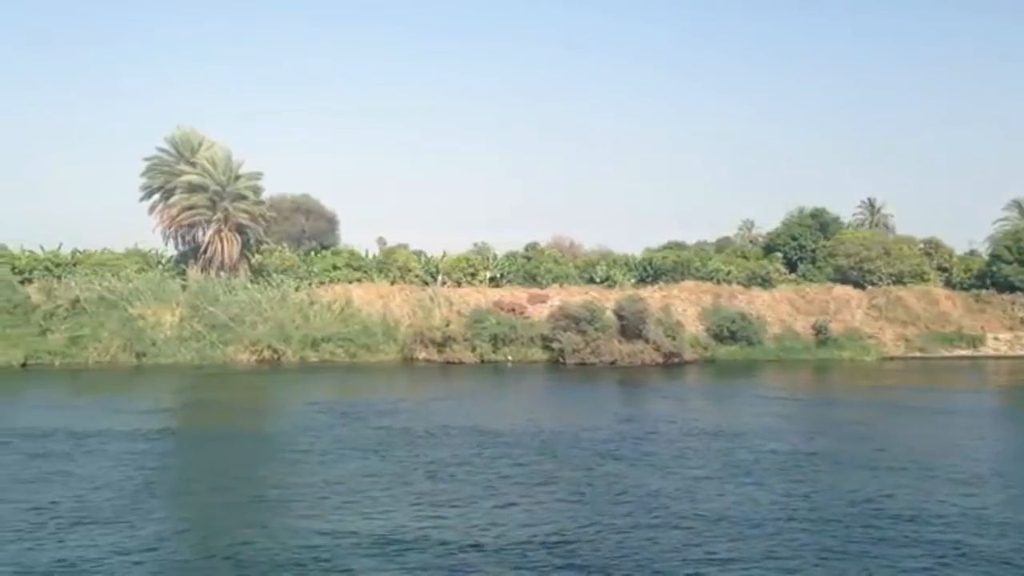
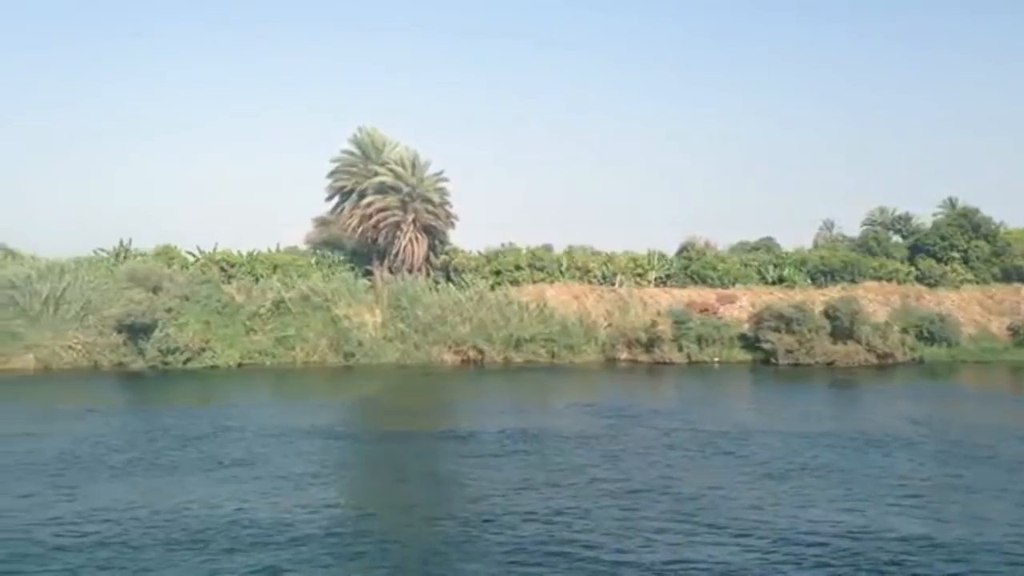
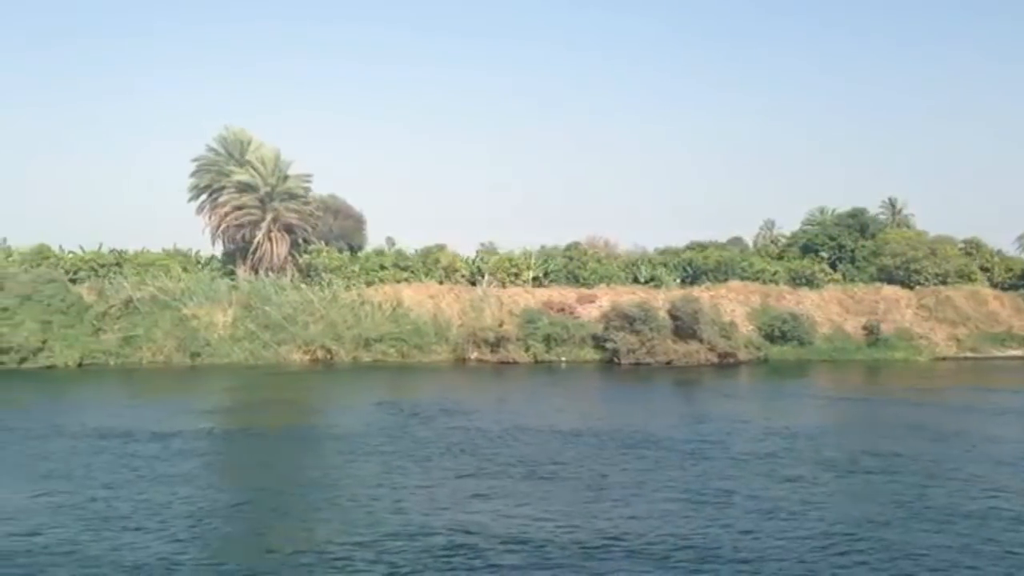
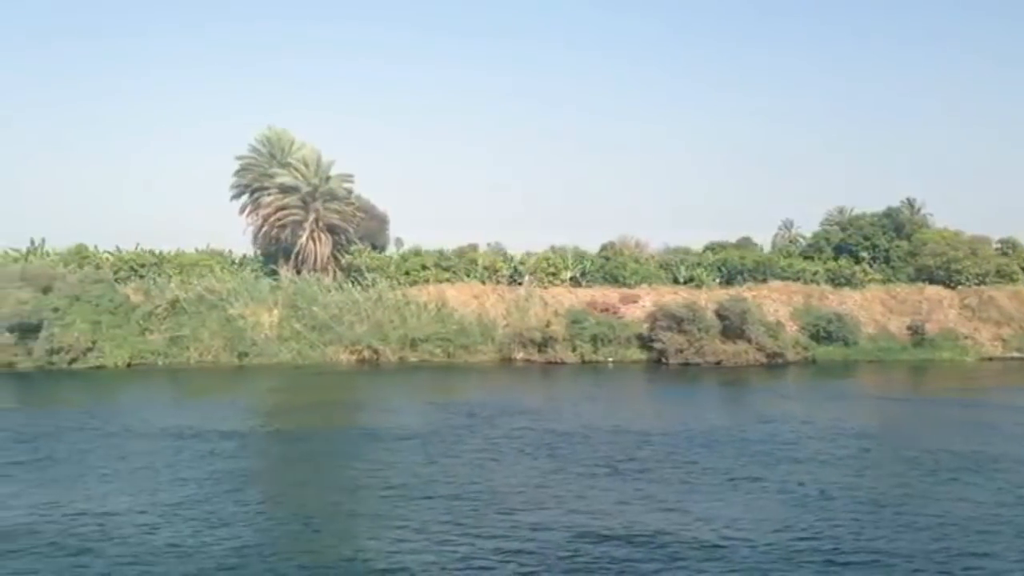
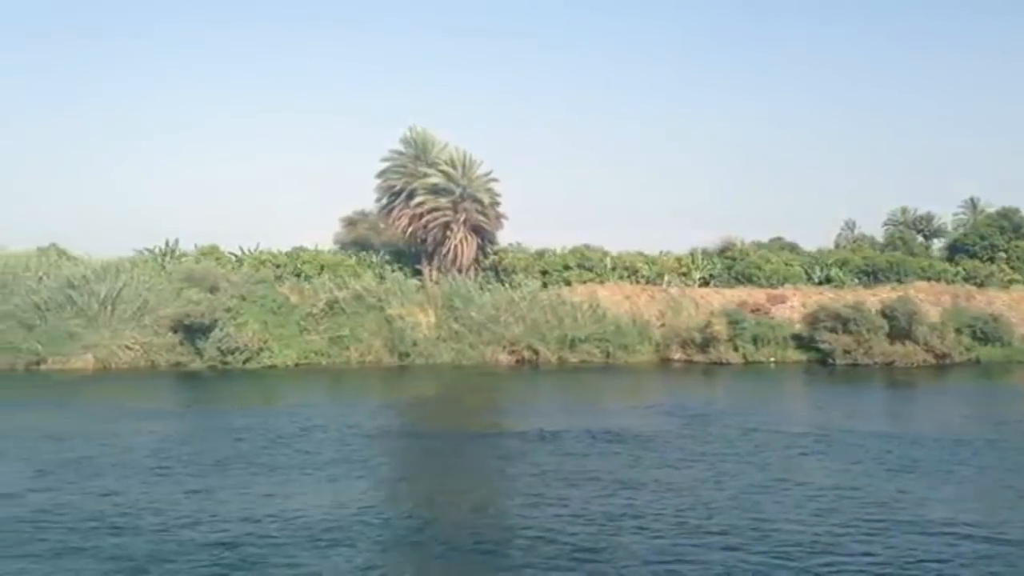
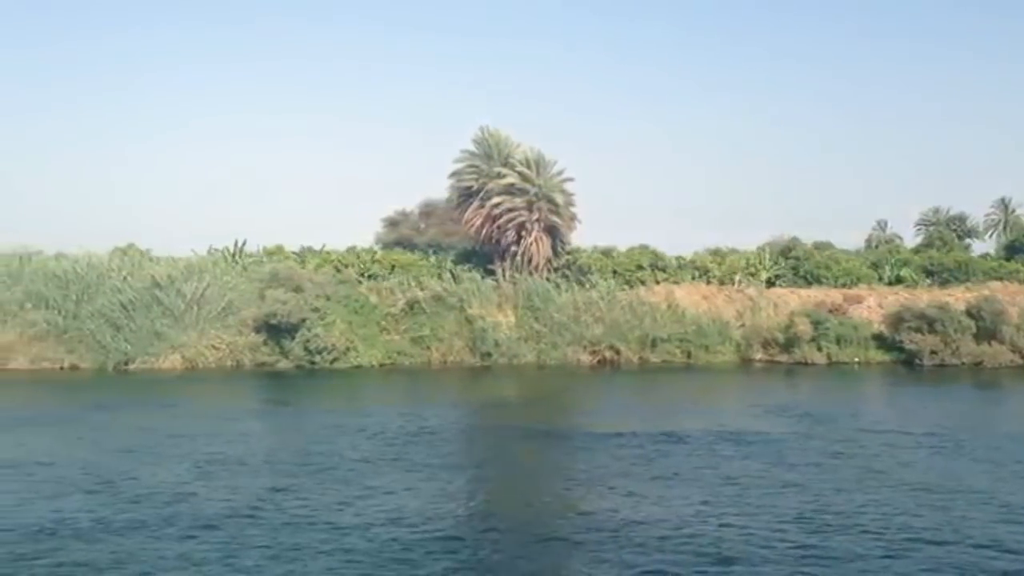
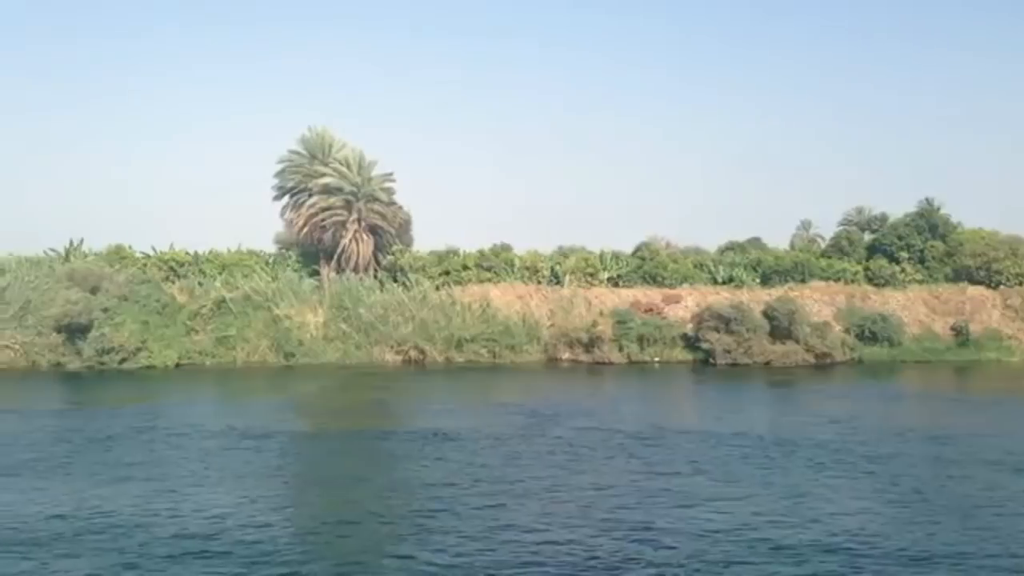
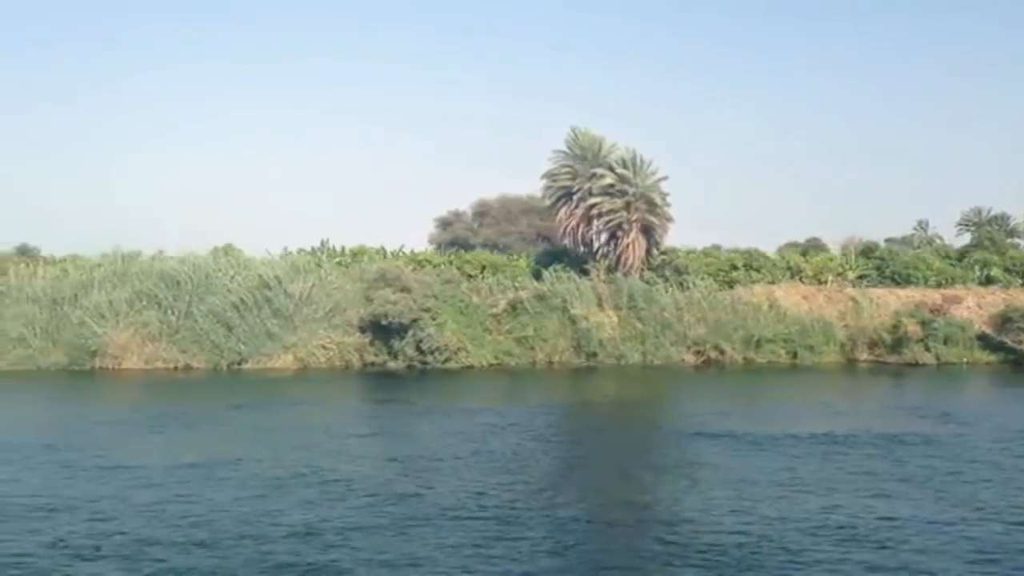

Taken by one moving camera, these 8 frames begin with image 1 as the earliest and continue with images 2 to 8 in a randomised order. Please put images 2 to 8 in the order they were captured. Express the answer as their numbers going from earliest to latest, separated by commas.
3, 4, 7, 2, 5, 6, 8
